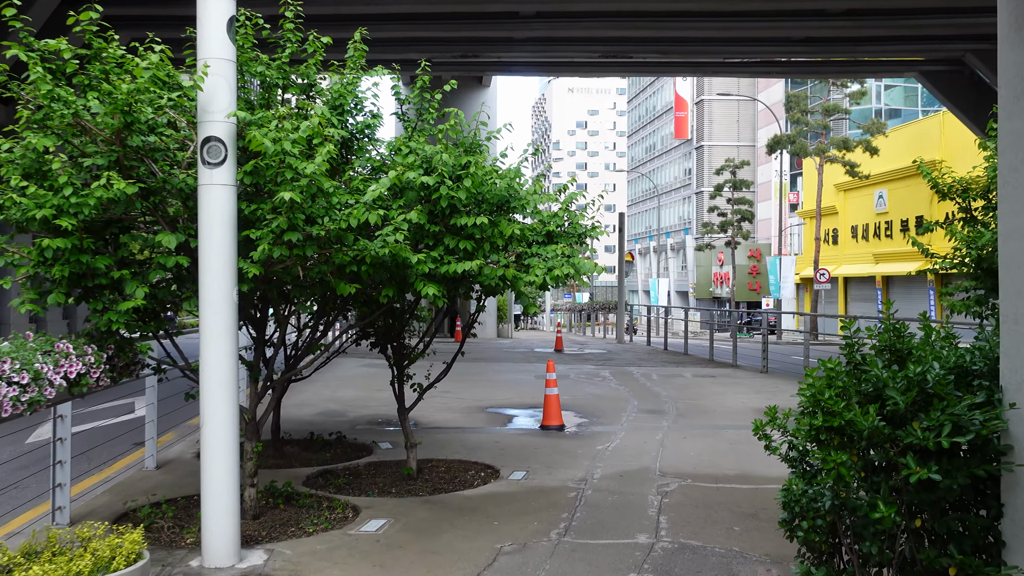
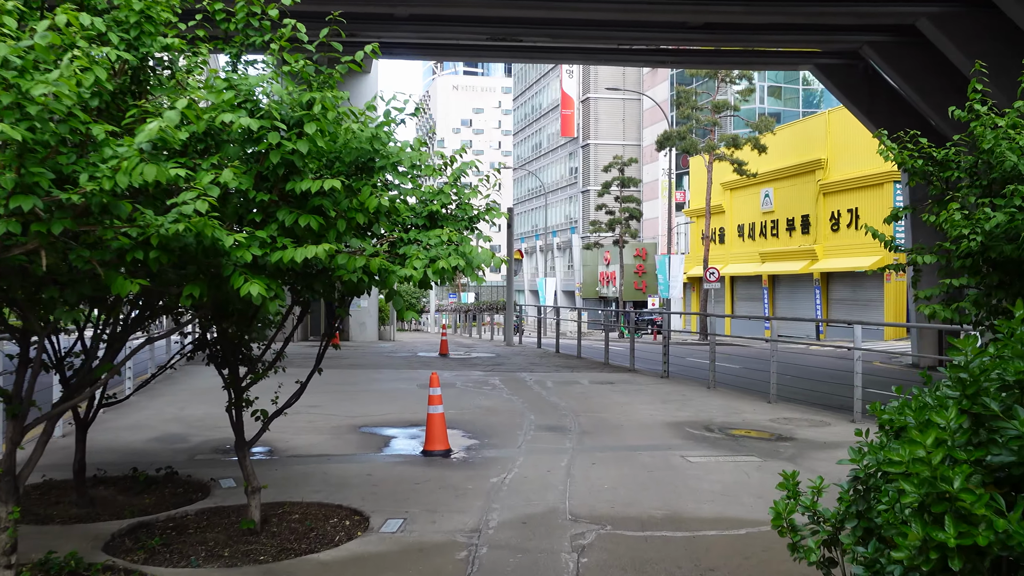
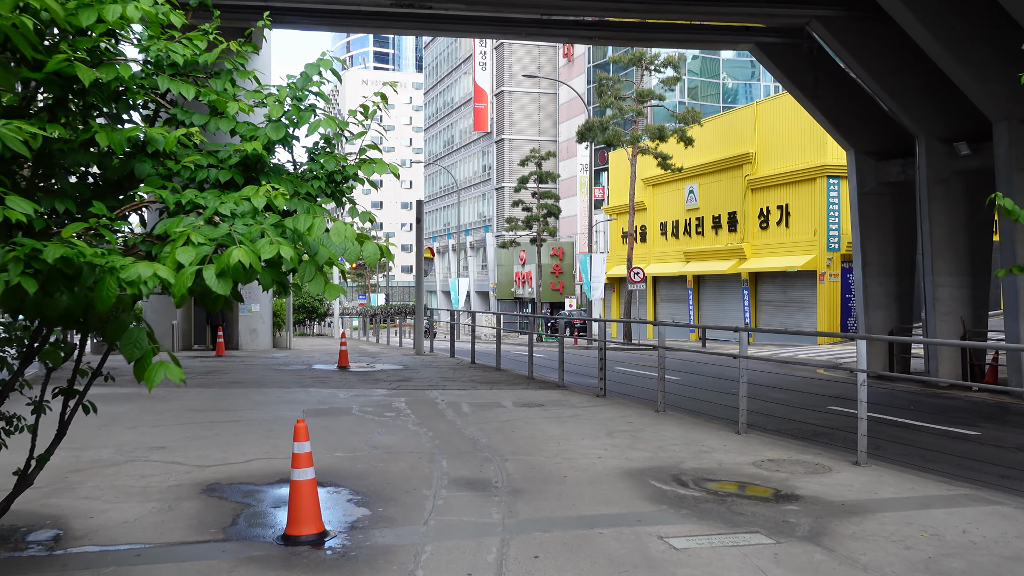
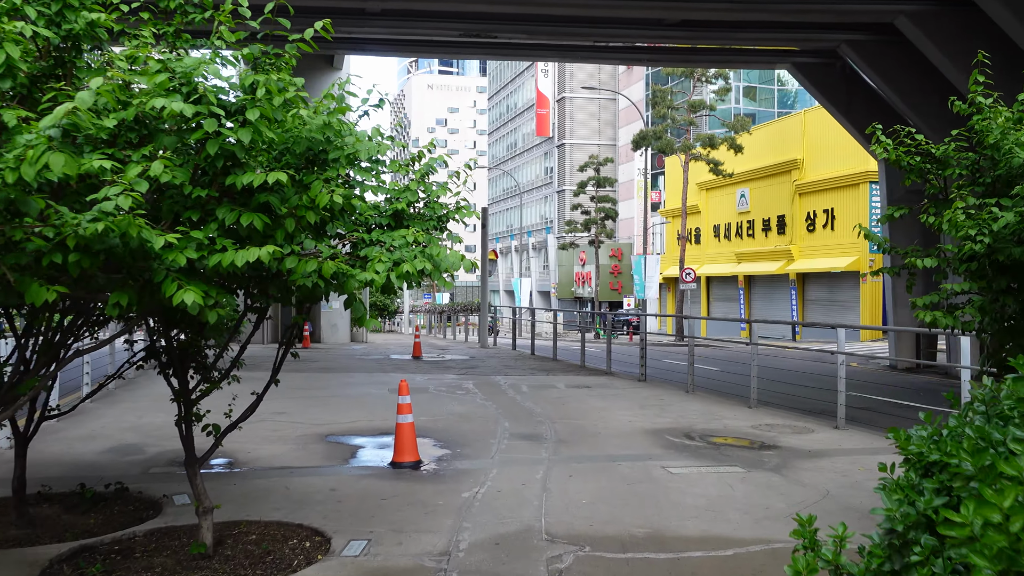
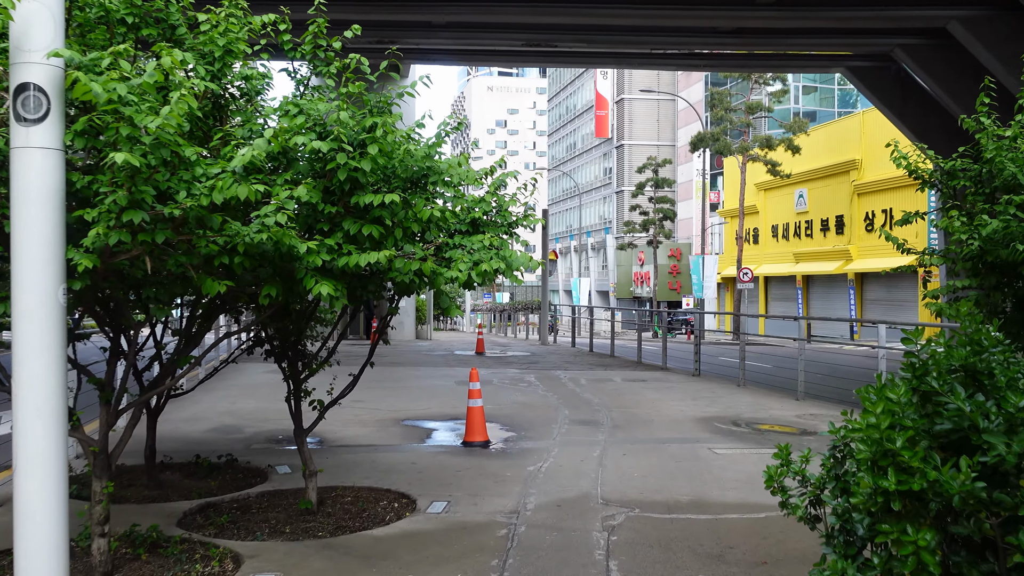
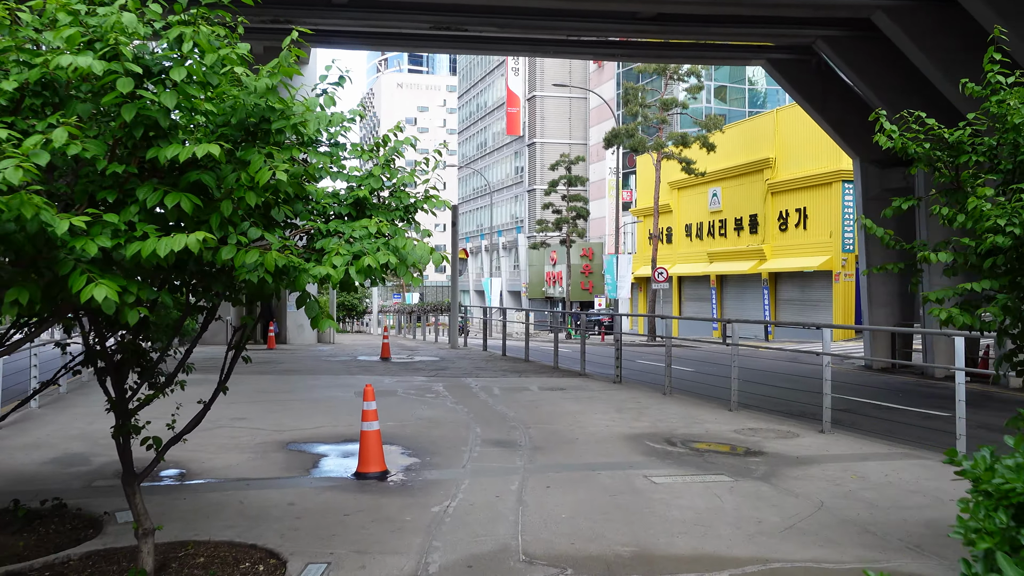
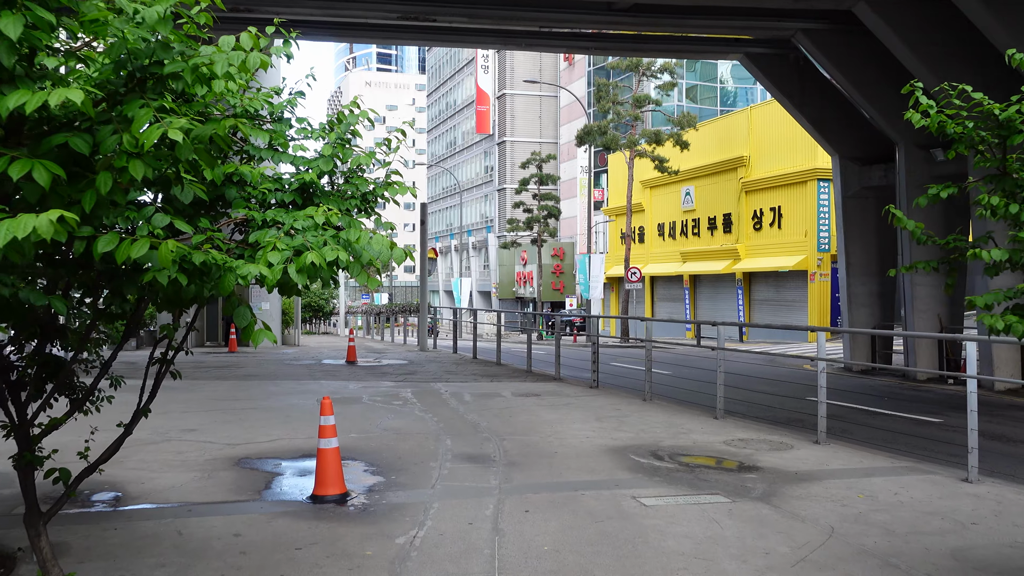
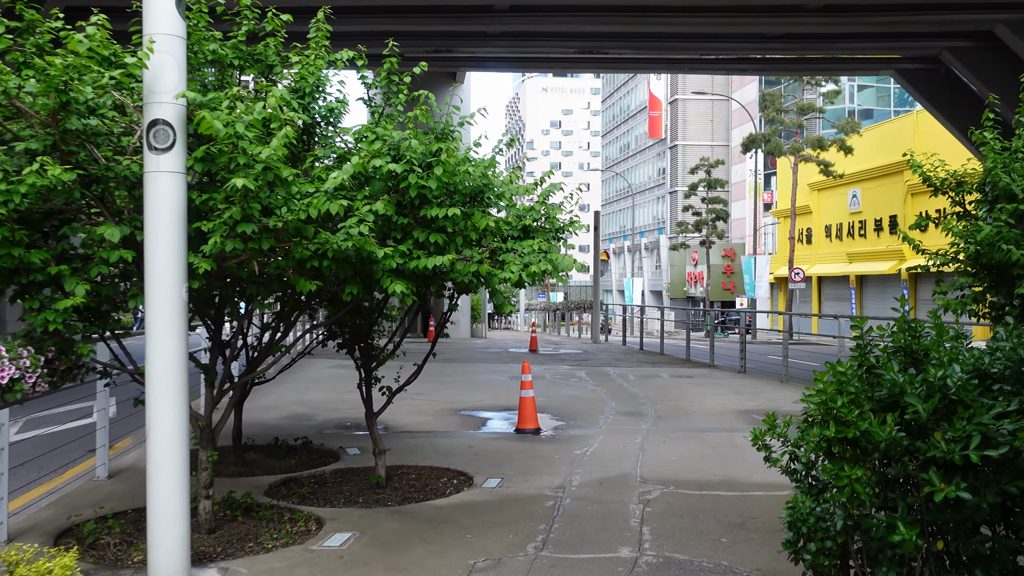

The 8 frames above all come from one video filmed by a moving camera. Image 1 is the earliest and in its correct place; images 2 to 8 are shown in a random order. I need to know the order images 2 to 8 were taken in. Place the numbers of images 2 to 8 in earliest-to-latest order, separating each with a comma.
8, 5, 2, 4, 6, 7, 3
